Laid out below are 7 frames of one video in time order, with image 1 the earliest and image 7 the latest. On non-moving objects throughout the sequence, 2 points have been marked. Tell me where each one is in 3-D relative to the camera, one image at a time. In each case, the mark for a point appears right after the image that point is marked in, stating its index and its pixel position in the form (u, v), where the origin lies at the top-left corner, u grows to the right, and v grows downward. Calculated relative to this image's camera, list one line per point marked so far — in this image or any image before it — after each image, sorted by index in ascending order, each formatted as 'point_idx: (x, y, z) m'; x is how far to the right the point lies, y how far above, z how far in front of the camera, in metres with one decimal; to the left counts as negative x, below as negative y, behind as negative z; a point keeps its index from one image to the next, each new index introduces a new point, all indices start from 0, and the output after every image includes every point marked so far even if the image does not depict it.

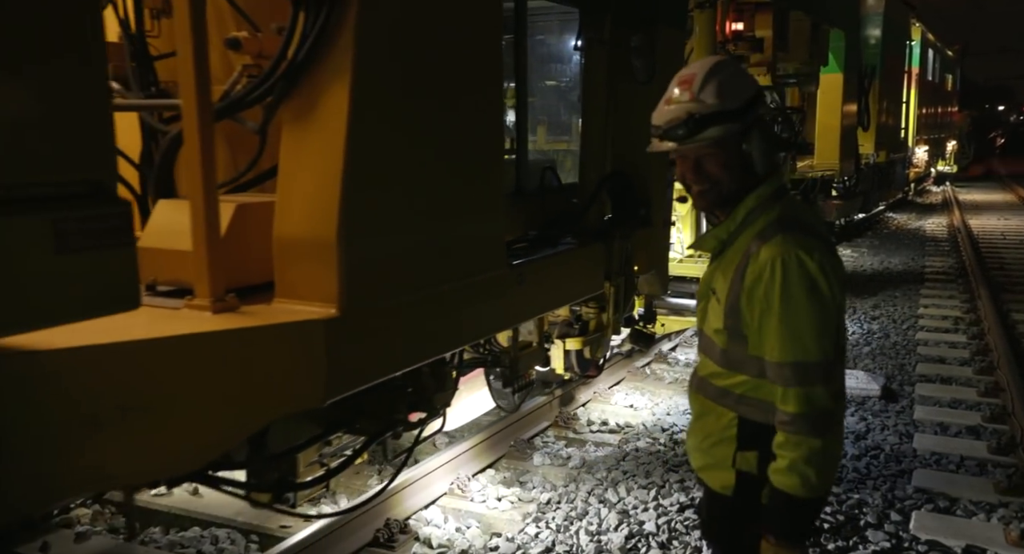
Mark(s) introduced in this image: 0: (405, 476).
0: (-0.5, -0.9, +4.1) m
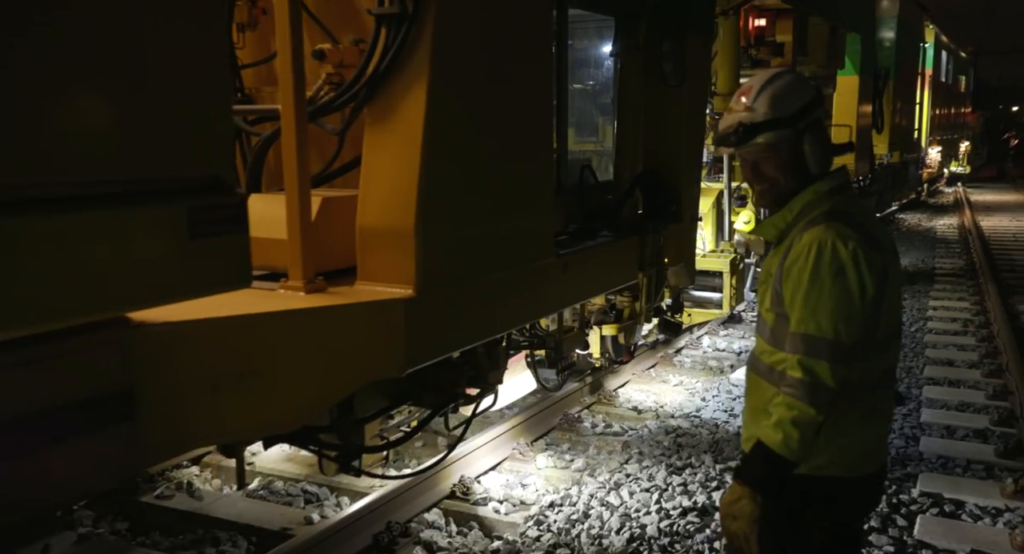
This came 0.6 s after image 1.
0: (-0.3, -0.9, +4.5) m
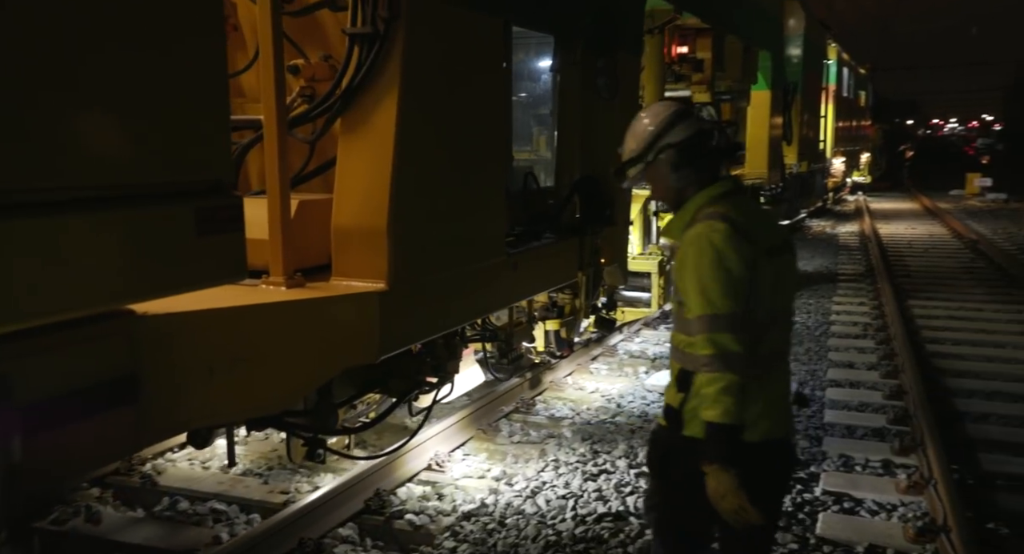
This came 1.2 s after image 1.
0: (-0.5, -0.9, +4.7) m
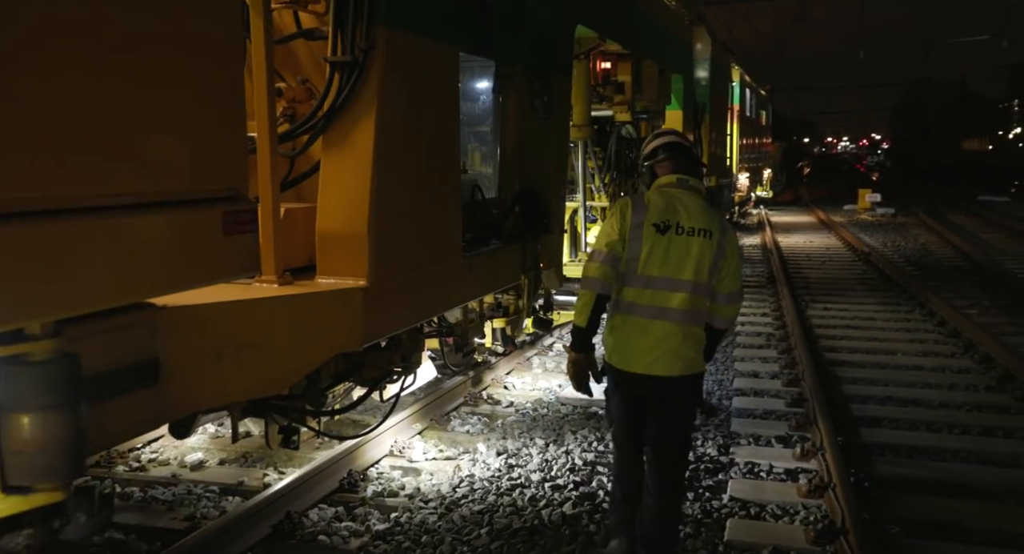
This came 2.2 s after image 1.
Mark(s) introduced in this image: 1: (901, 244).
0: (-0.8, -0.9, +5.1) m
1: (+7.8, +0.6, +18.1) m
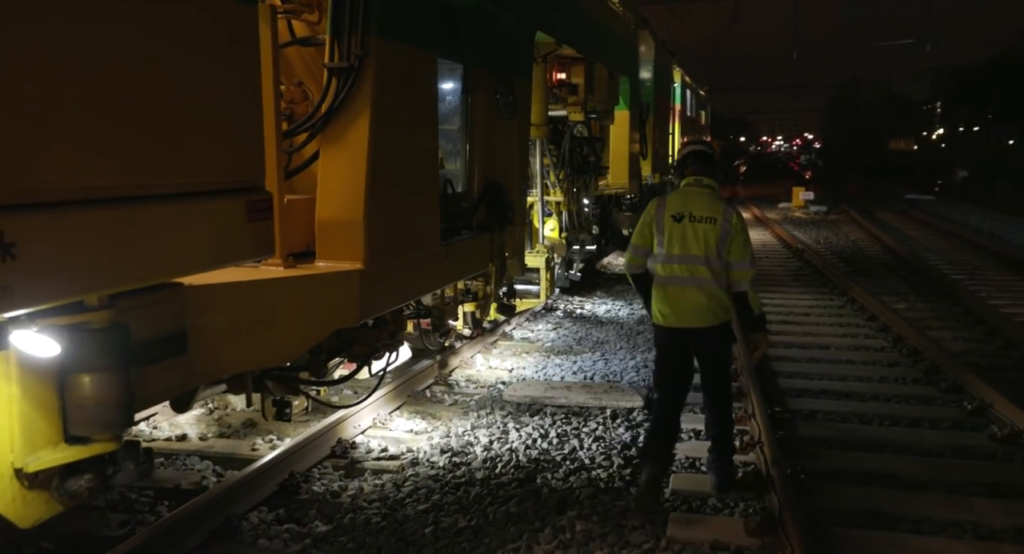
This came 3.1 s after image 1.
0: (-1.0, -0.8, +5.5) m
1: (+6.8, +0.7, +19.0) m
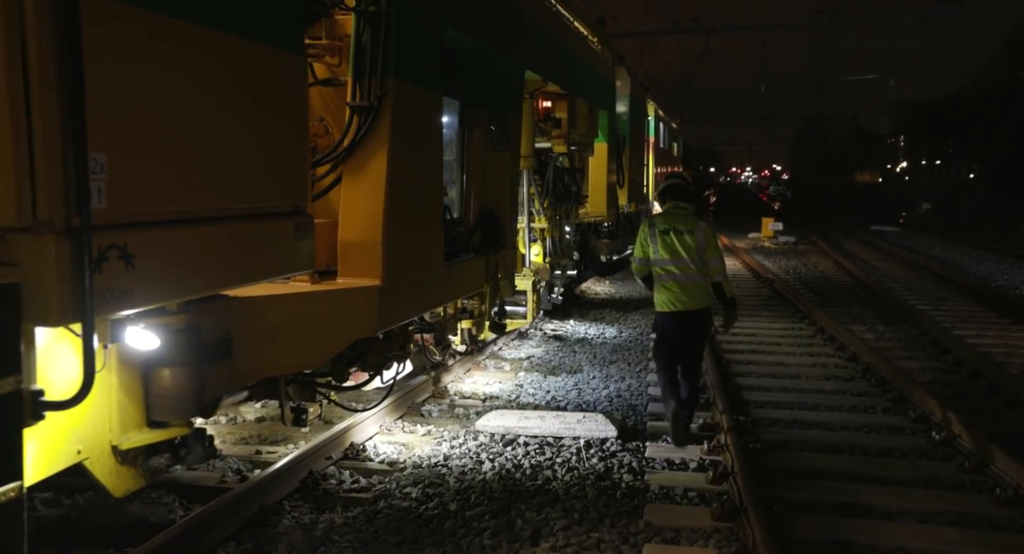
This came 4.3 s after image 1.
0: (-1.0, -0.9, +5.9) m
1: (+6.3, +0.1, +19.7) m
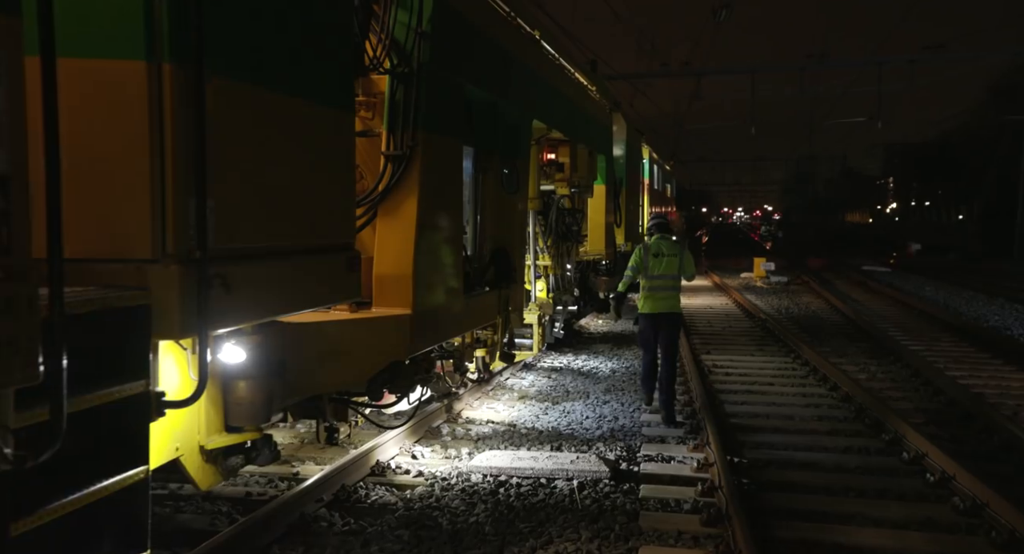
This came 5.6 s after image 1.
0: (-1.0, -1.2, +6.4) m
1: (+6.3, -0.7, +20.2) m
